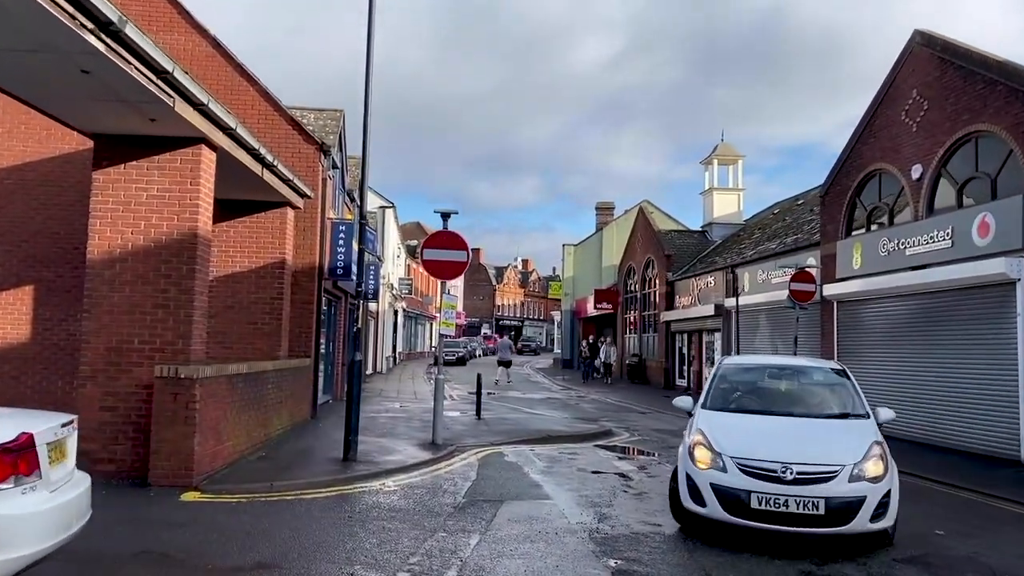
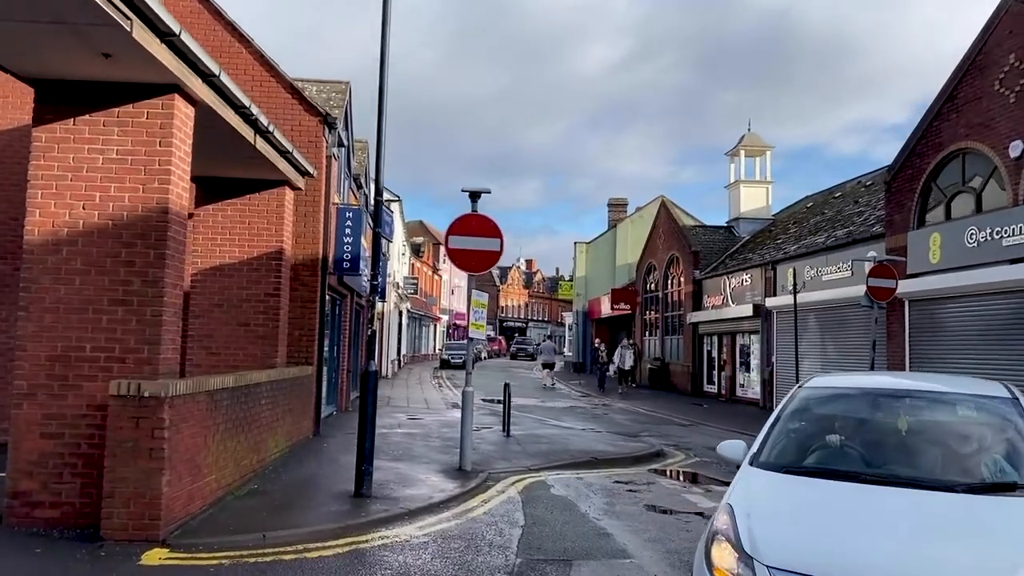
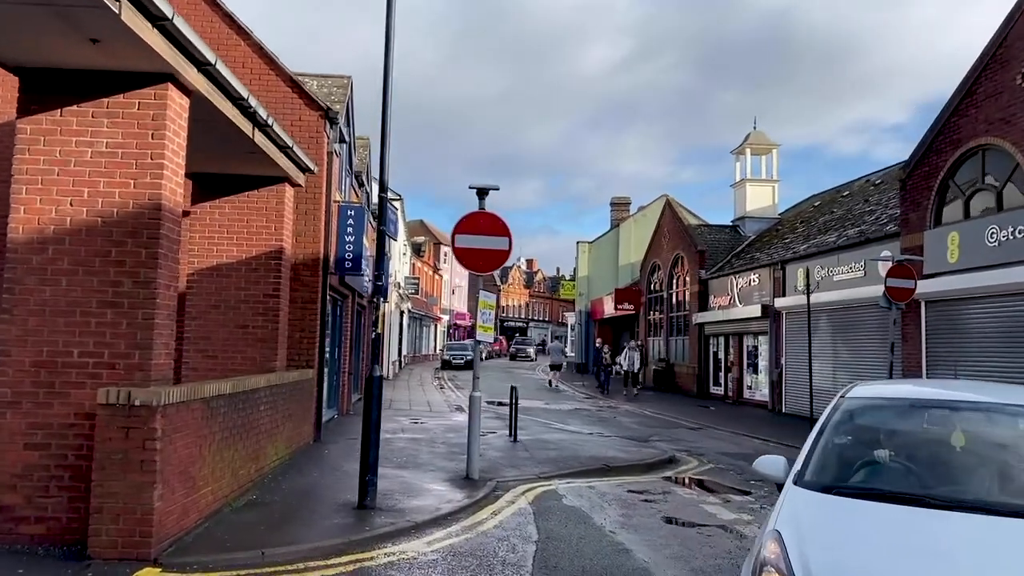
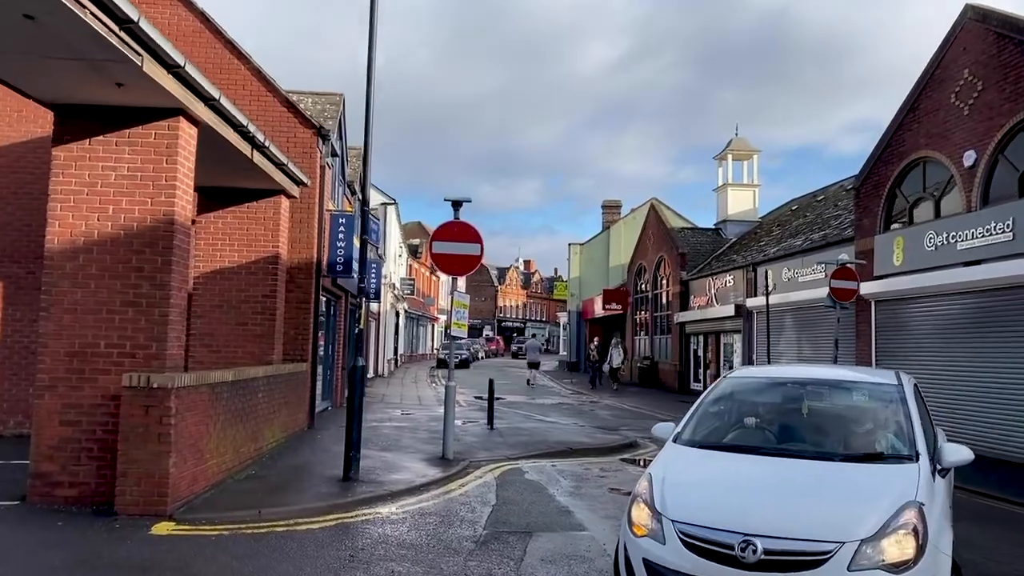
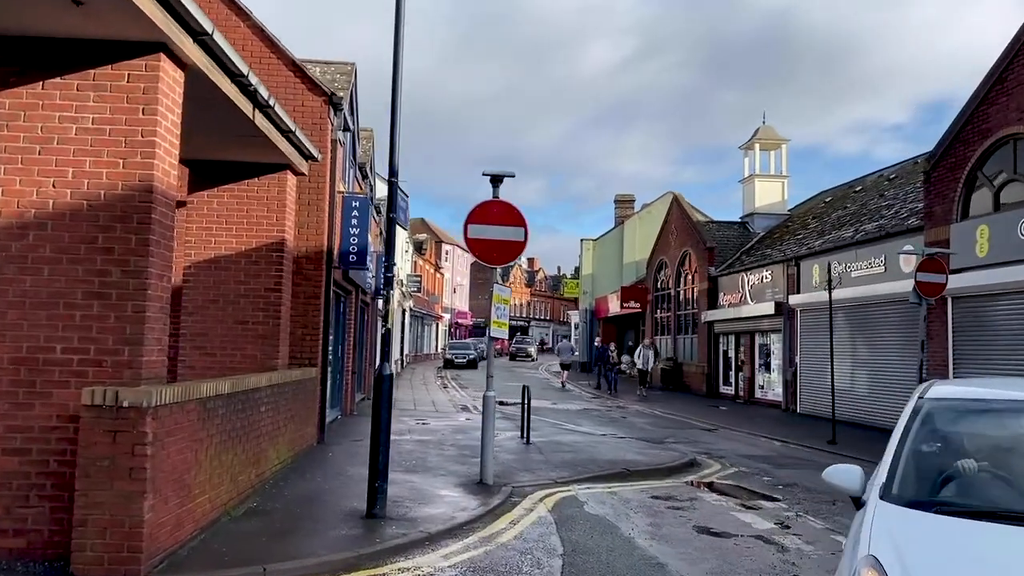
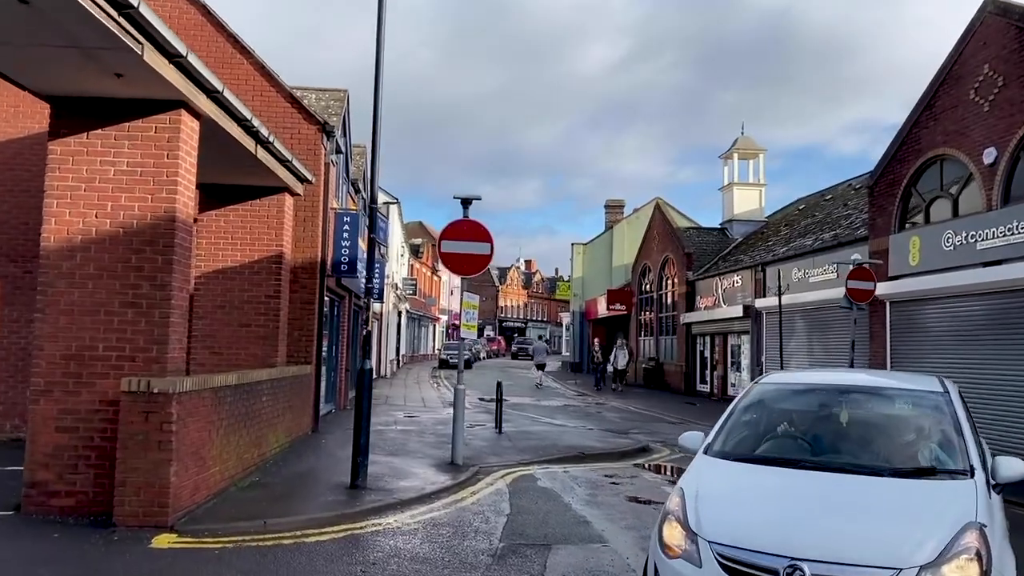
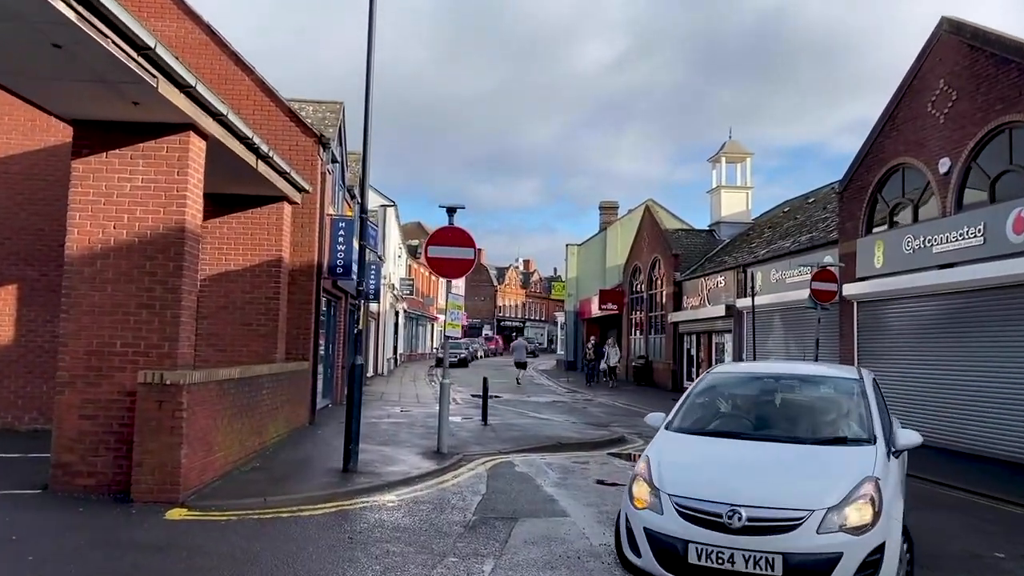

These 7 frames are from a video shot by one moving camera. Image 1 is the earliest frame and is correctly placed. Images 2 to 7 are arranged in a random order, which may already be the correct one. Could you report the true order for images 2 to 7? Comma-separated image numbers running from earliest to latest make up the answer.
7, 4, 6, 2, 3, 5
